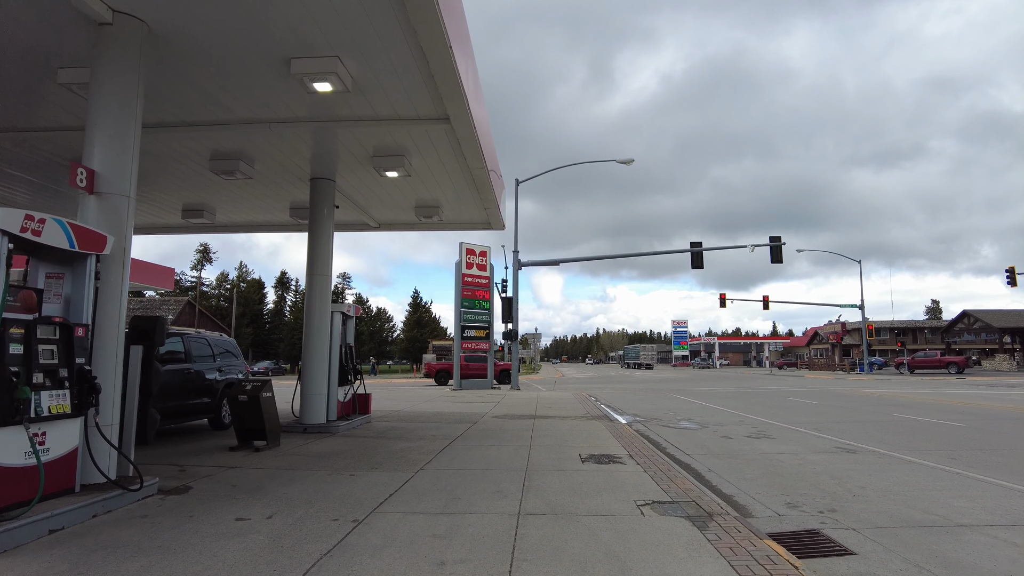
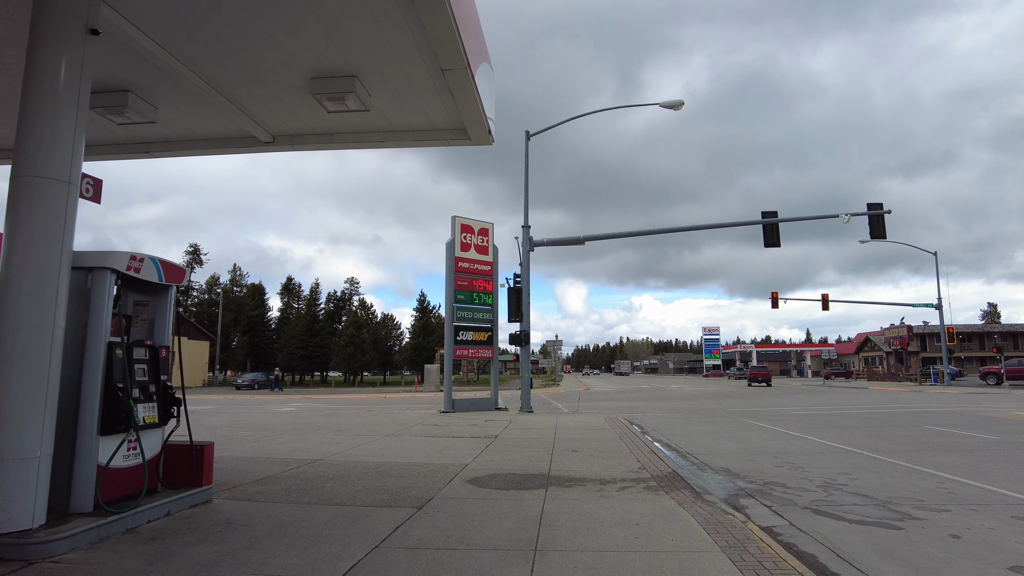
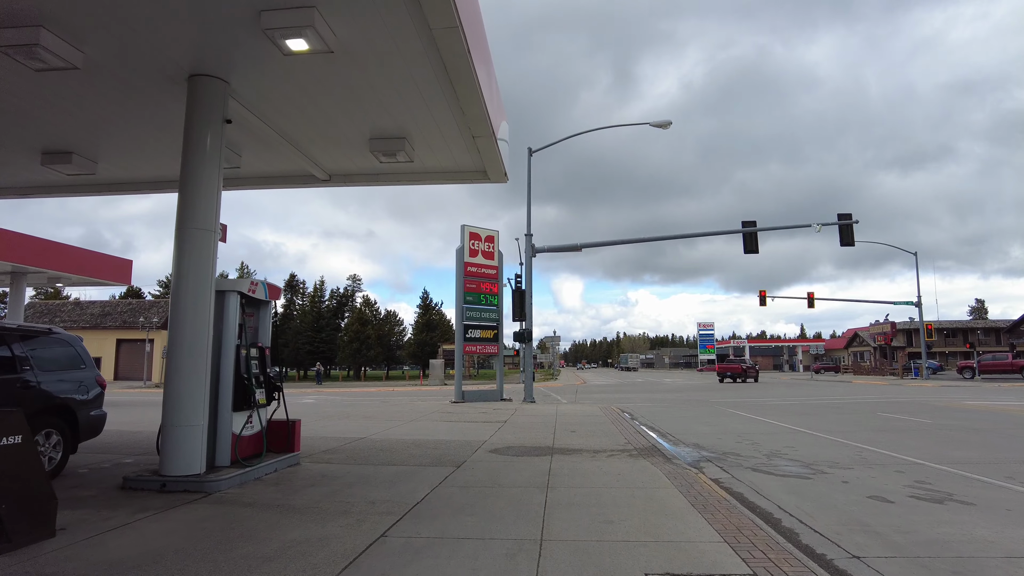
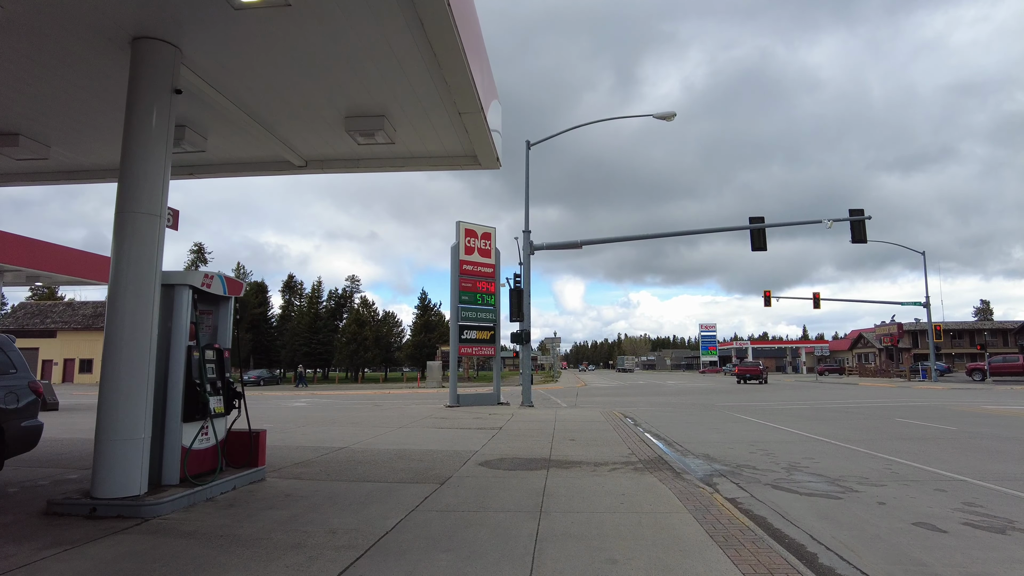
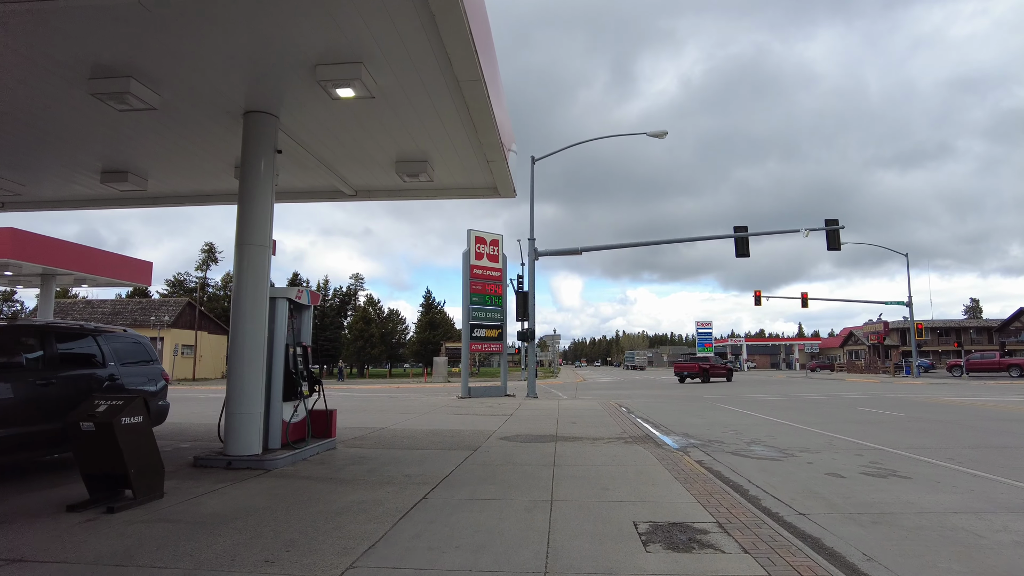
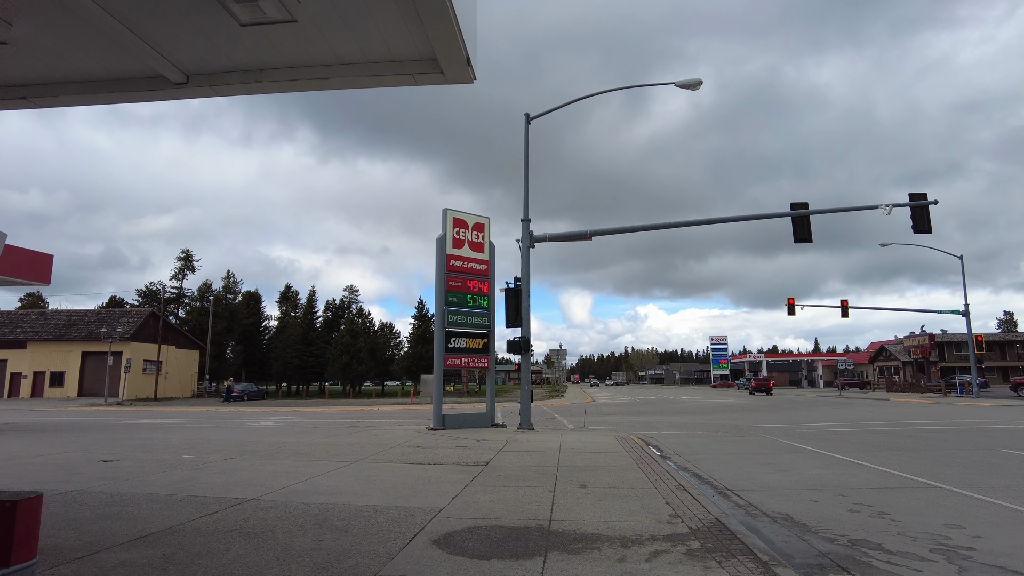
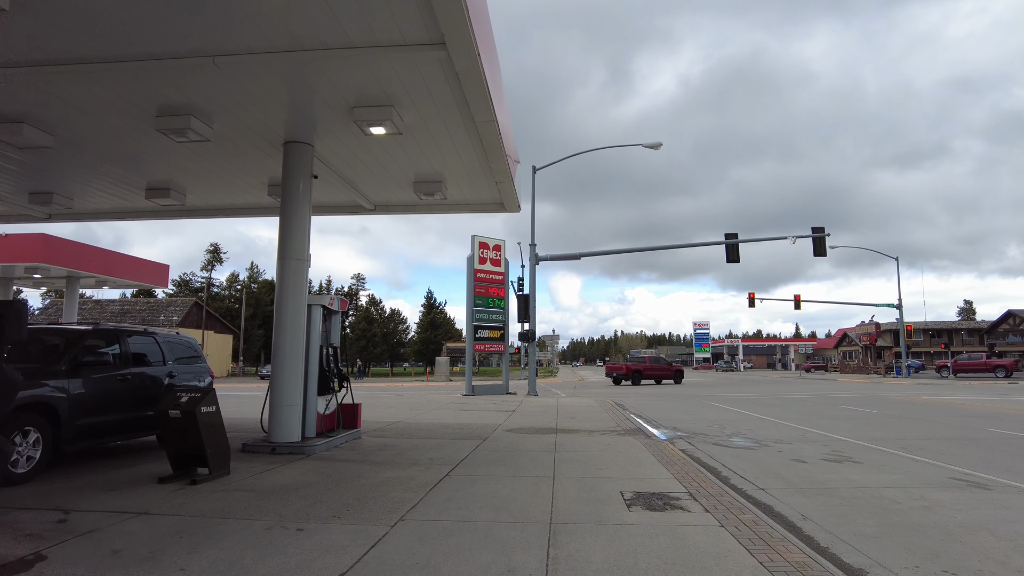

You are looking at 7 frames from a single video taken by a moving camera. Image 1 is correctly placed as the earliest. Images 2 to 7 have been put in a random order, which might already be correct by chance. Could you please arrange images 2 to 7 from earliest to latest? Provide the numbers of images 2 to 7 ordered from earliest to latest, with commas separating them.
7, 5, 3, 4, 2, 6
